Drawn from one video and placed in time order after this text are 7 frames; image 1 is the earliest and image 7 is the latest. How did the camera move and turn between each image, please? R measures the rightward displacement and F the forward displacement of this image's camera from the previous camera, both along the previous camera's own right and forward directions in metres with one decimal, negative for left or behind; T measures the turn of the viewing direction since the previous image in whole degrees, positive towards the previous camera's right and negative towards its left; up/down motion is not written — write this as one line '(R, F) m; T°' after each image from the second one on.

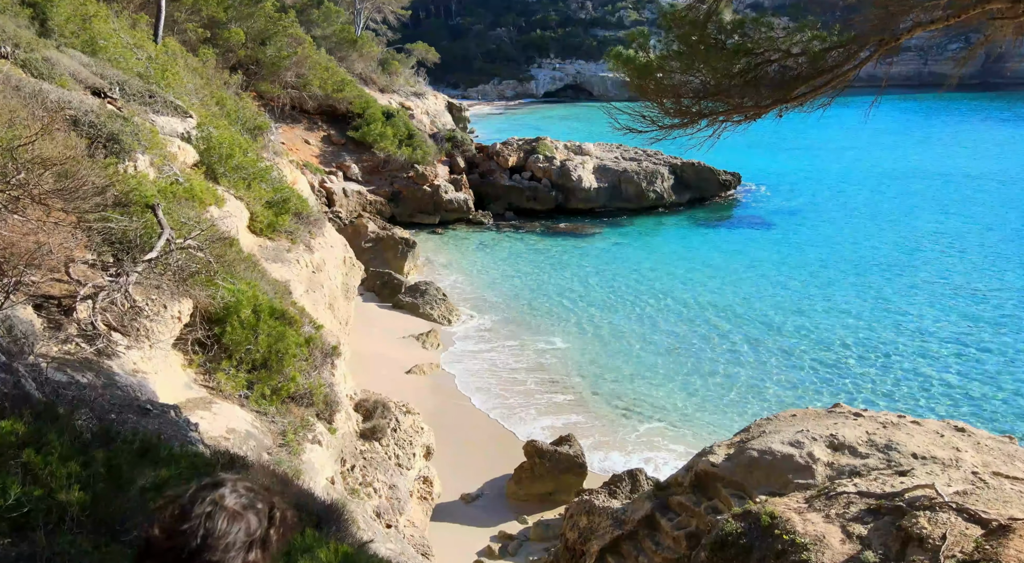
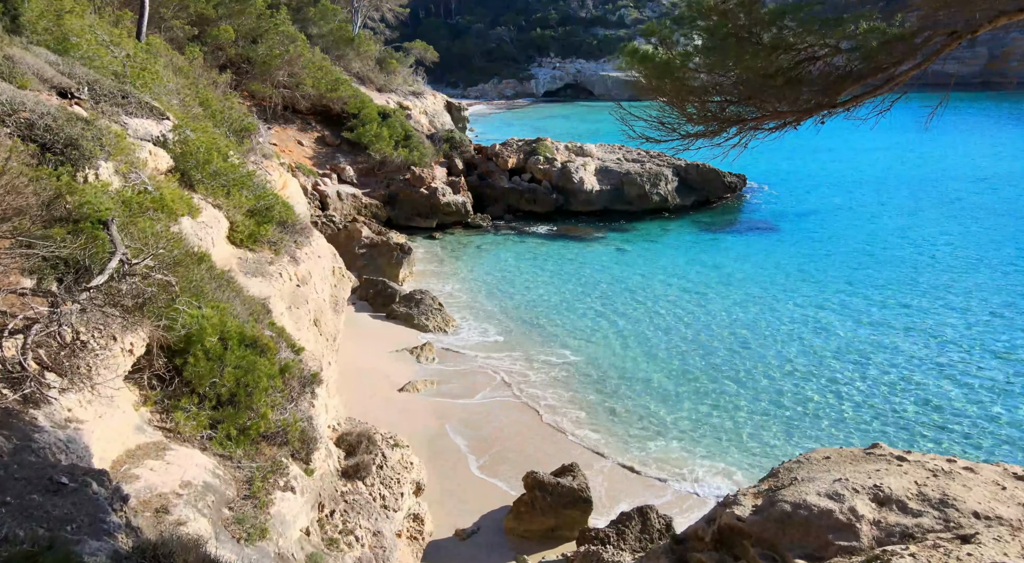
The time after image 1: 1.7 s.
(0.0, +0.7) m; 0°
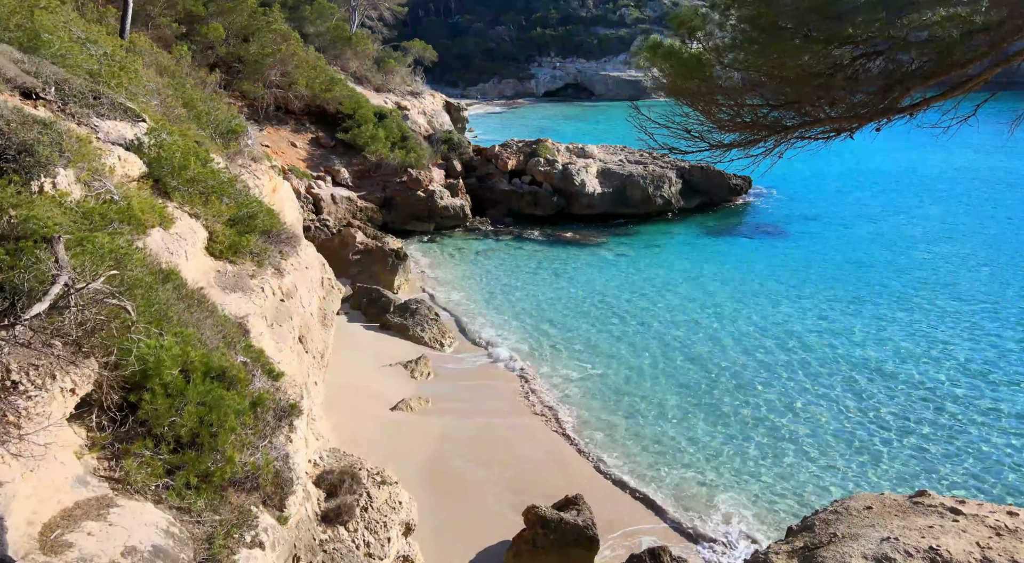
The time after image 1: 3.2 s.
(0.0, +0.6) m; 0°
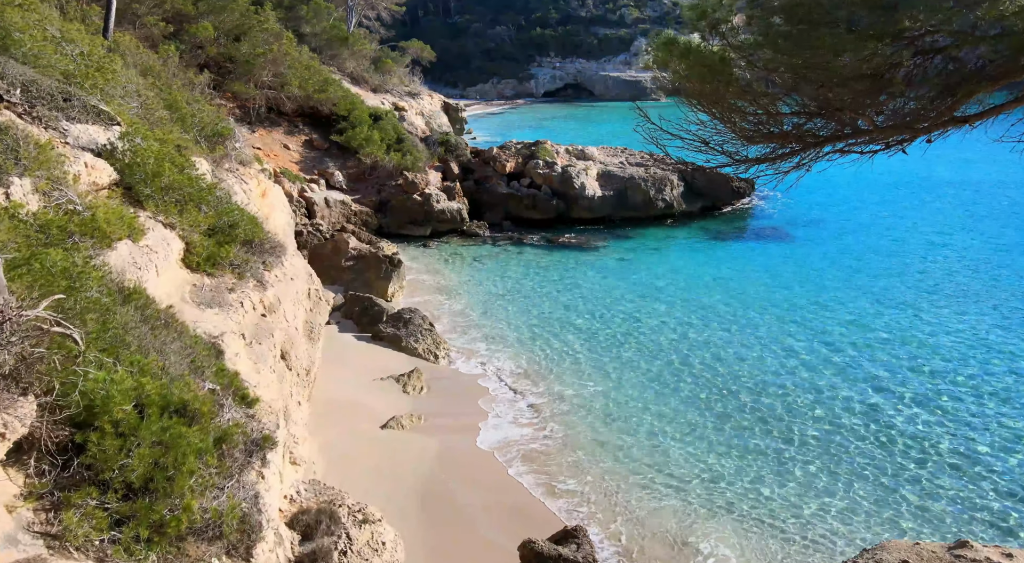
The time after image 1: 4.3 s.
(0.0, +0.5) m; 0°
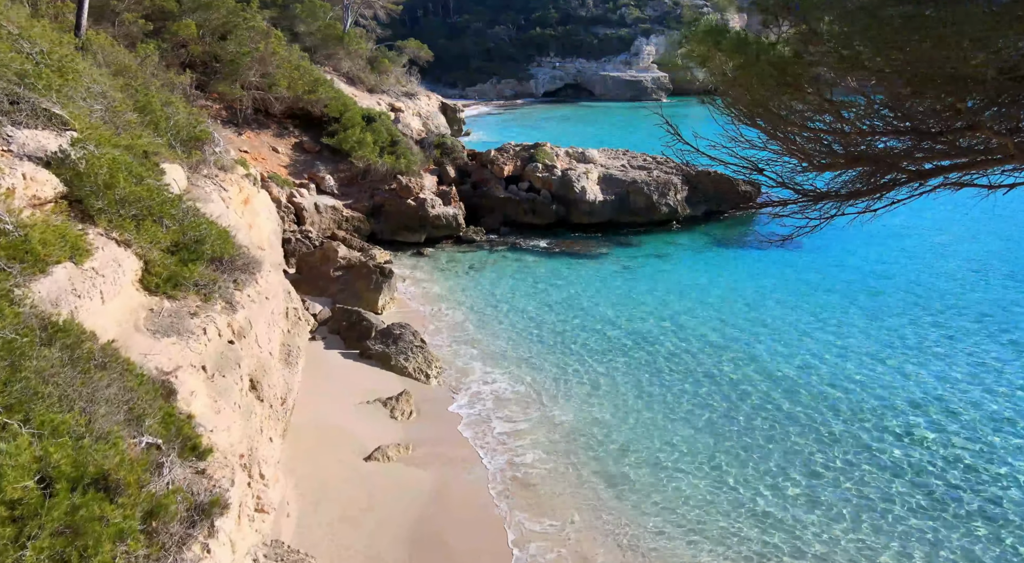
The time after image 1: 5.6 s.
(0.0, +0.8) m; 0°
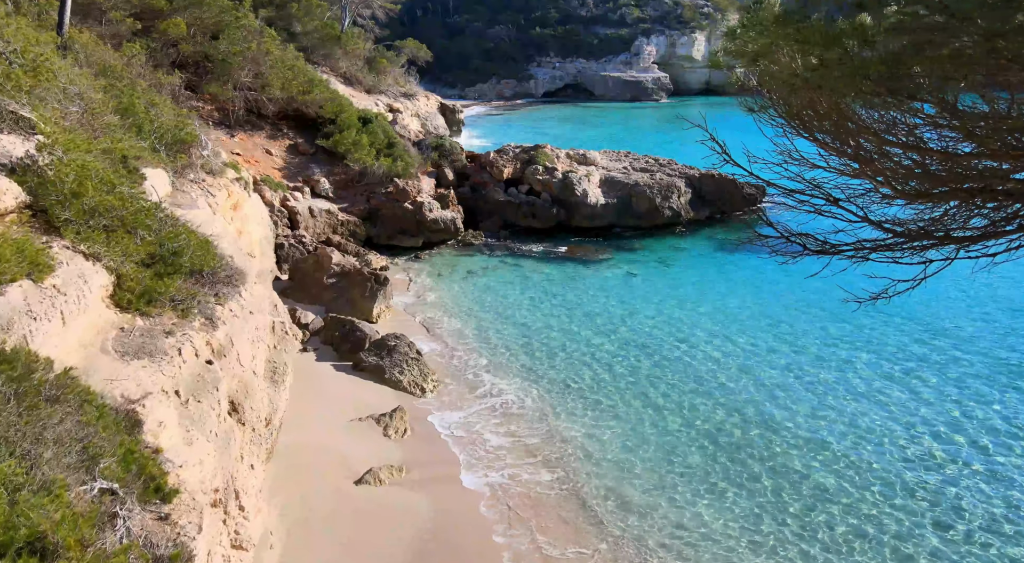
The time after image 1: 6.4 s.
(0.0, +0.5) m; 0°
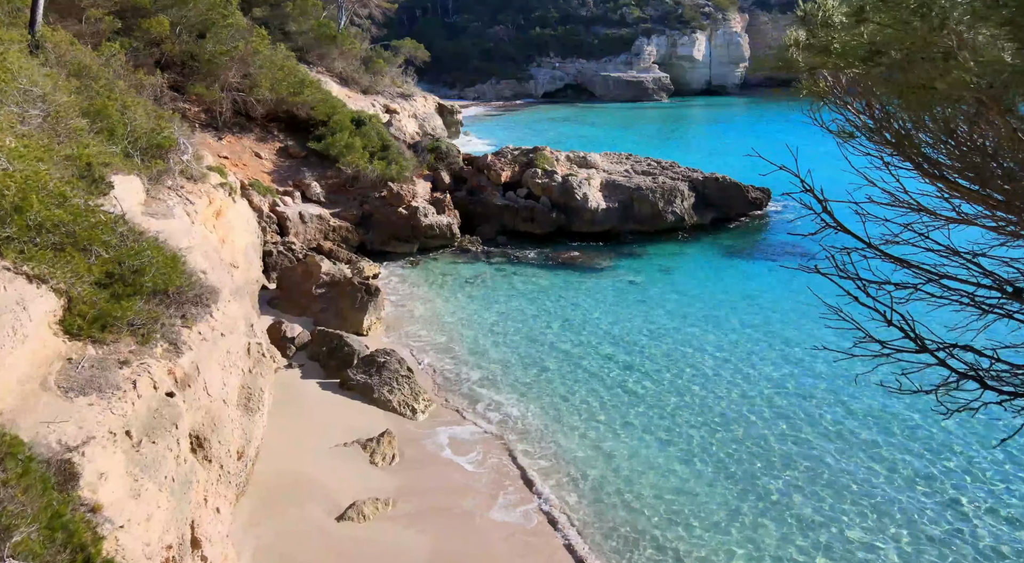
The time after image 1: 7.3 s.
(0.0, +0.7) m; 0°
